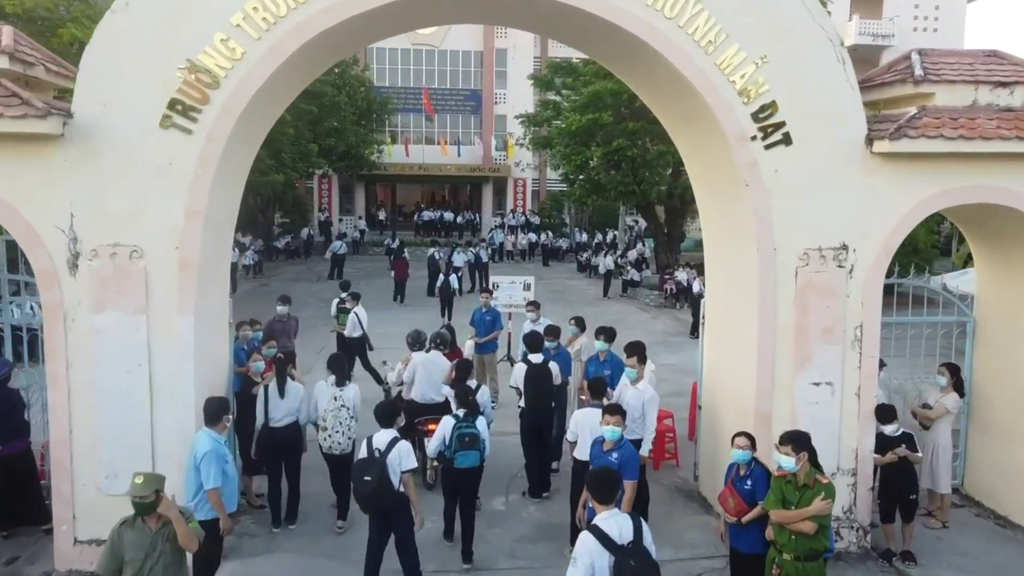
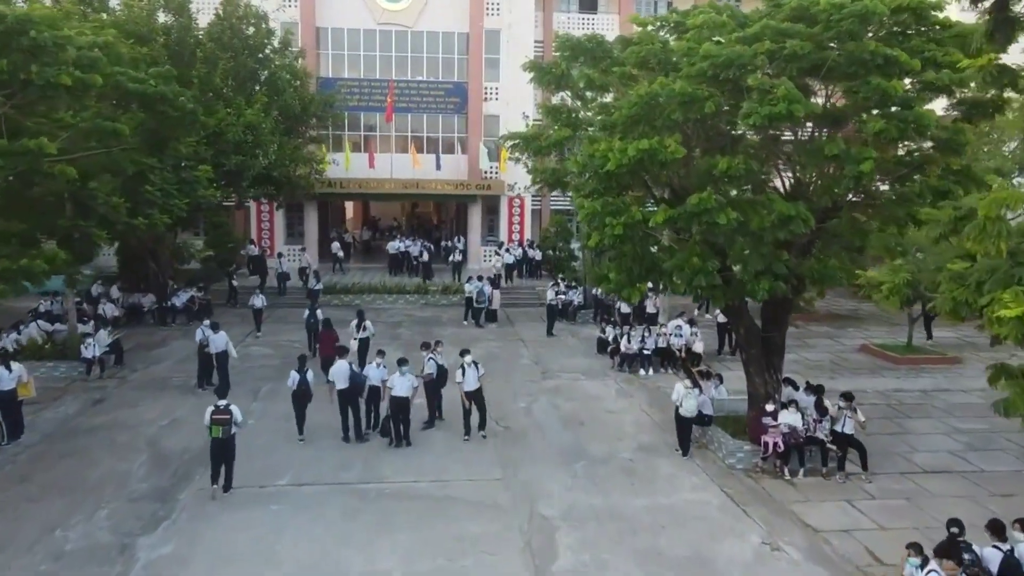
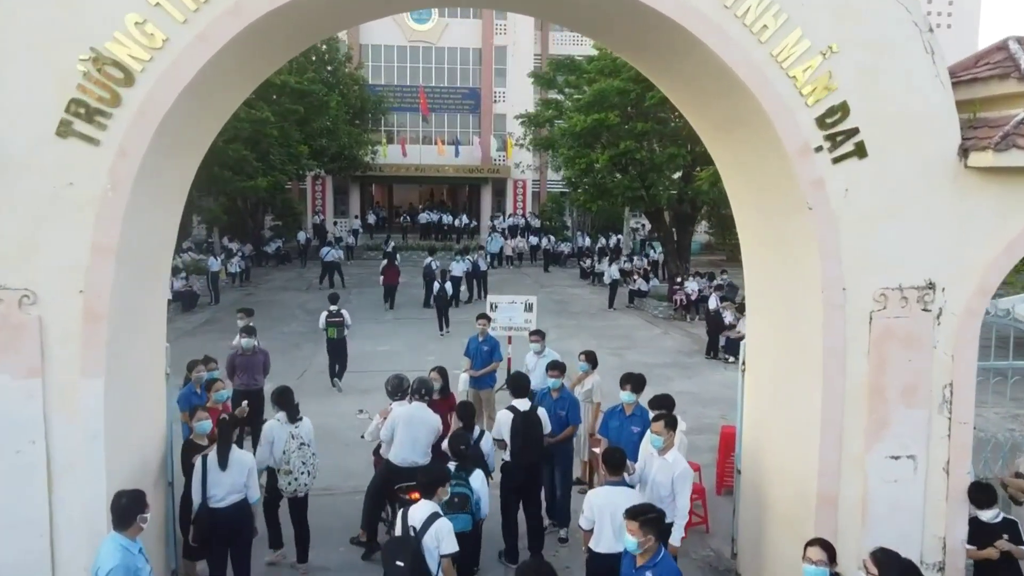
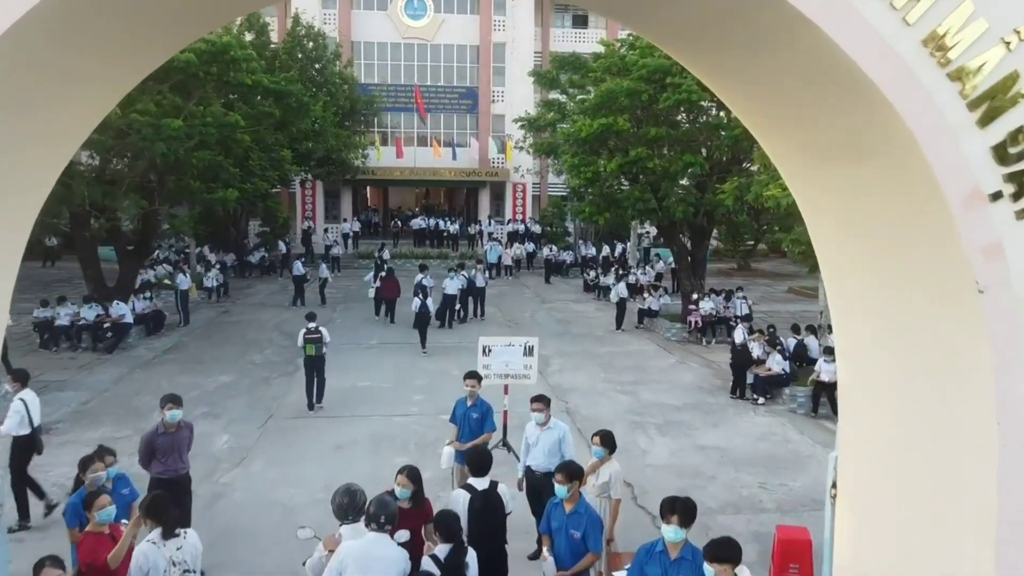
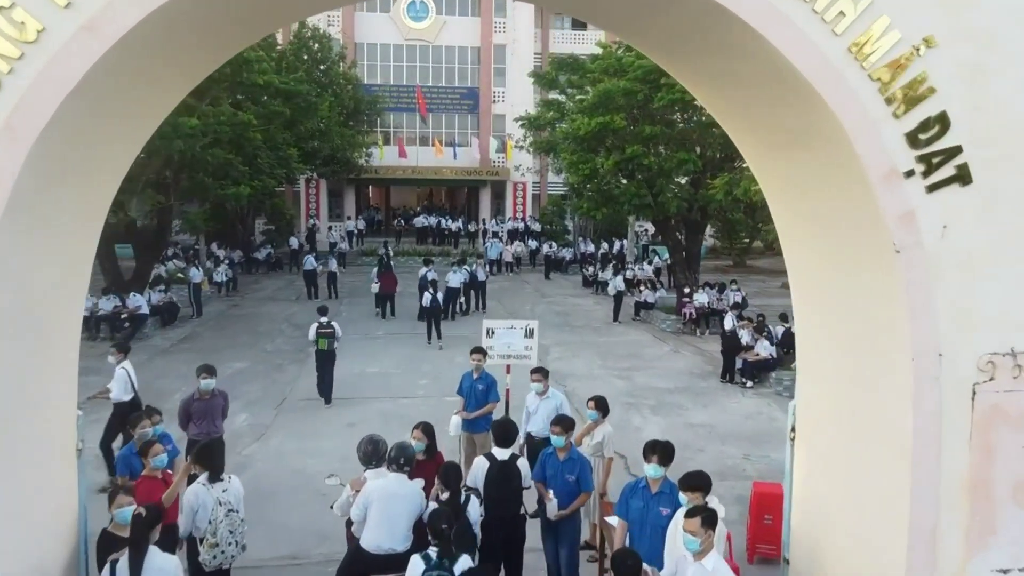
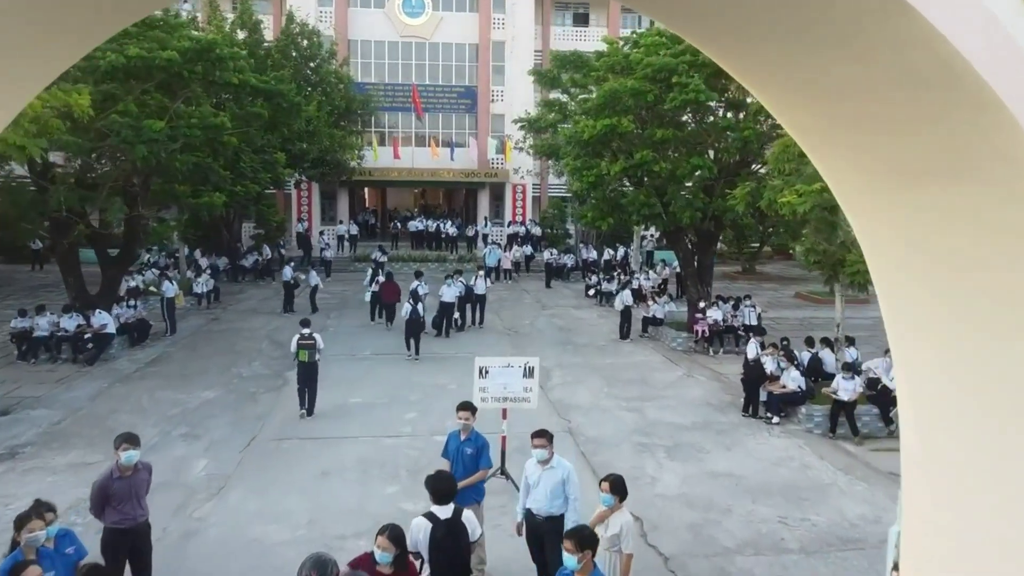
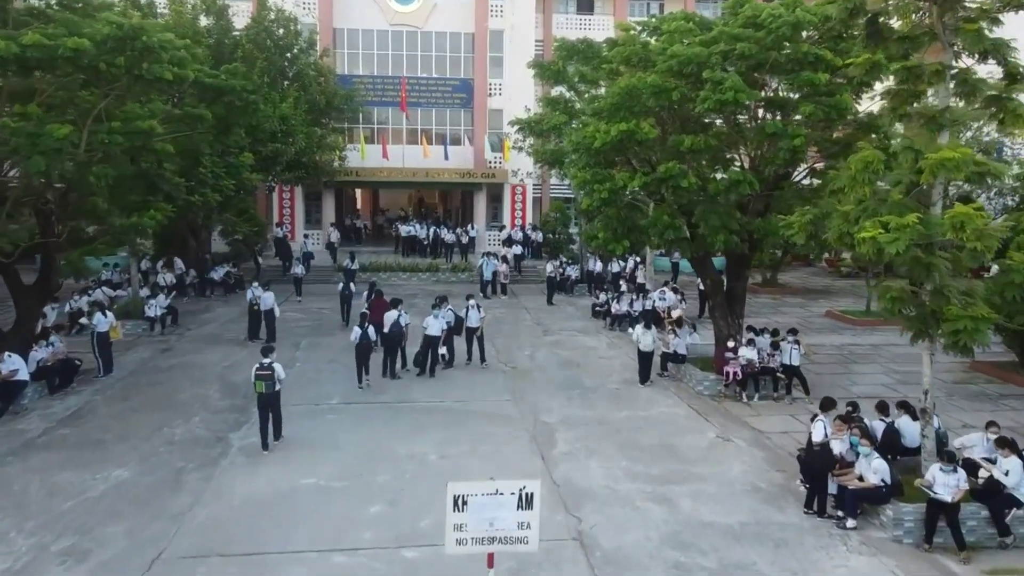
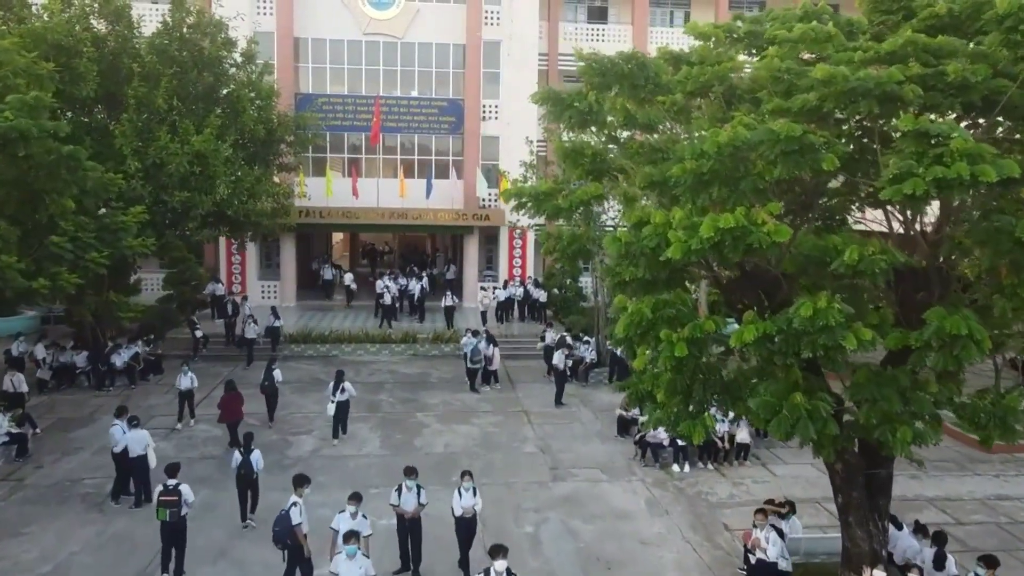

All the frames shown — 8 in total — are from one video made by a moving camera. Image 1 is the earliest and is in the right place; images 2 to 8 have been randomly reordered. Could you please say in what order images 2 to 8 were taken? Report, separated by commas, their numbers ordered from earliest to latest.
3, 5, 4, 6, 7, 2, 8
